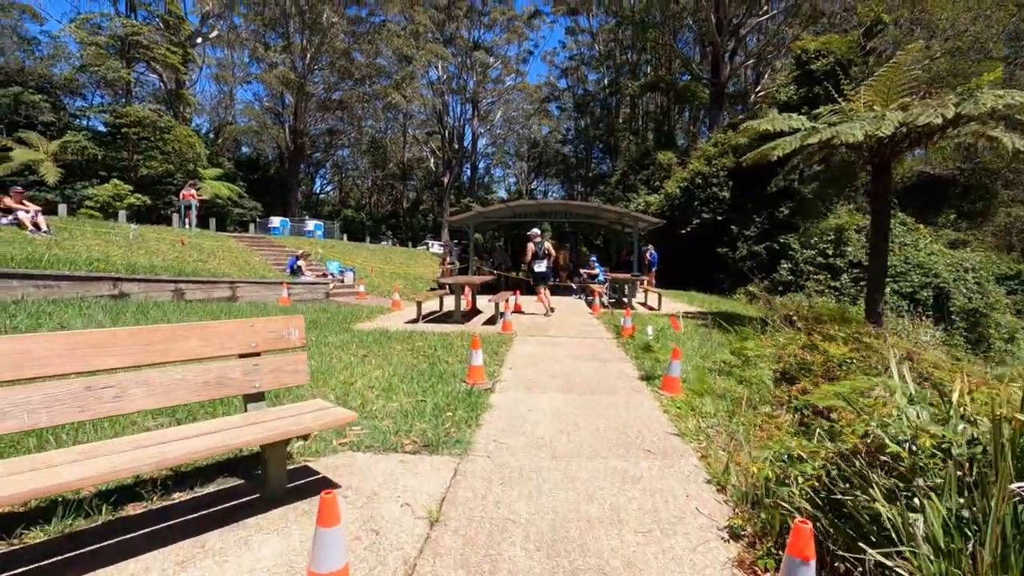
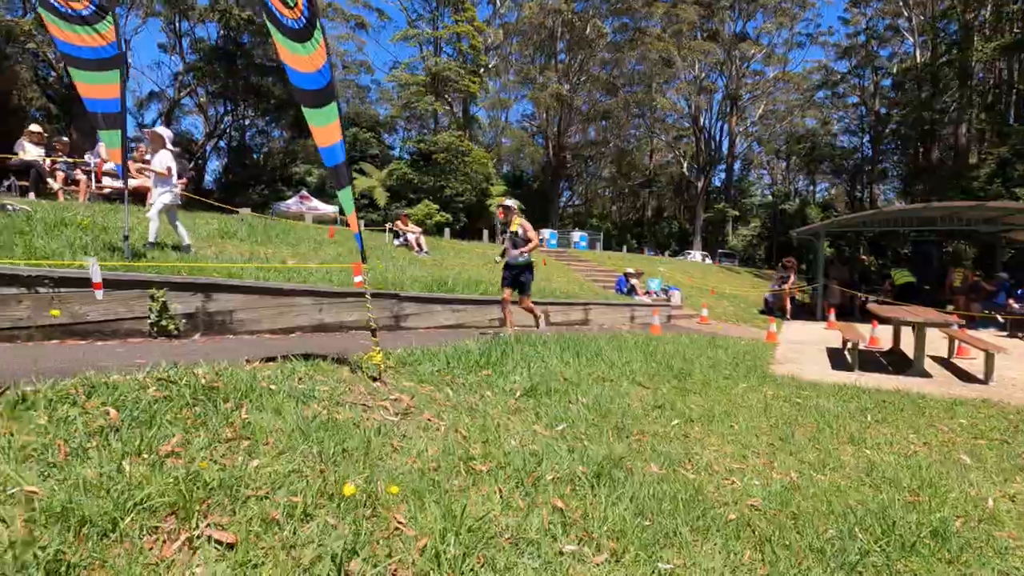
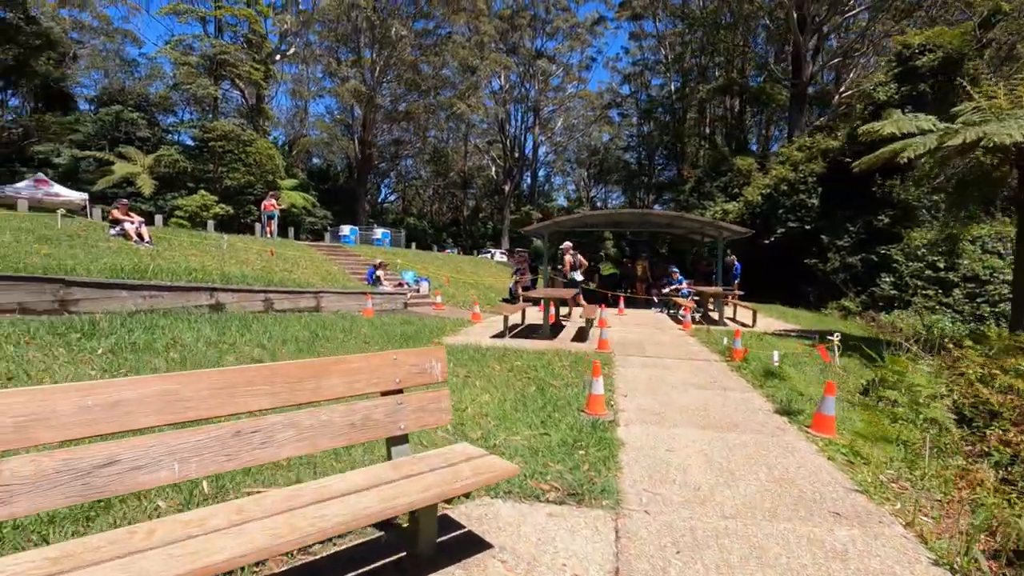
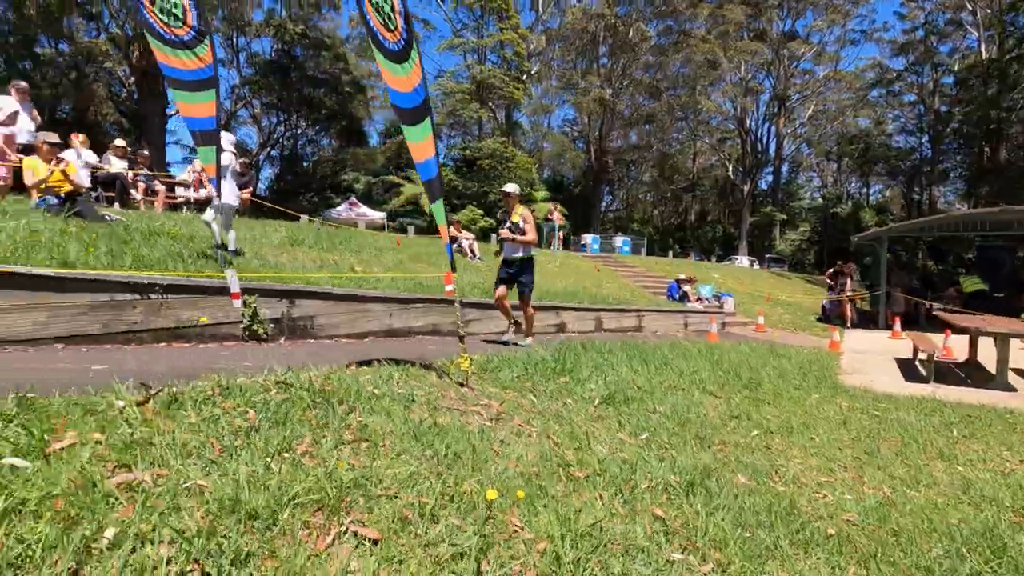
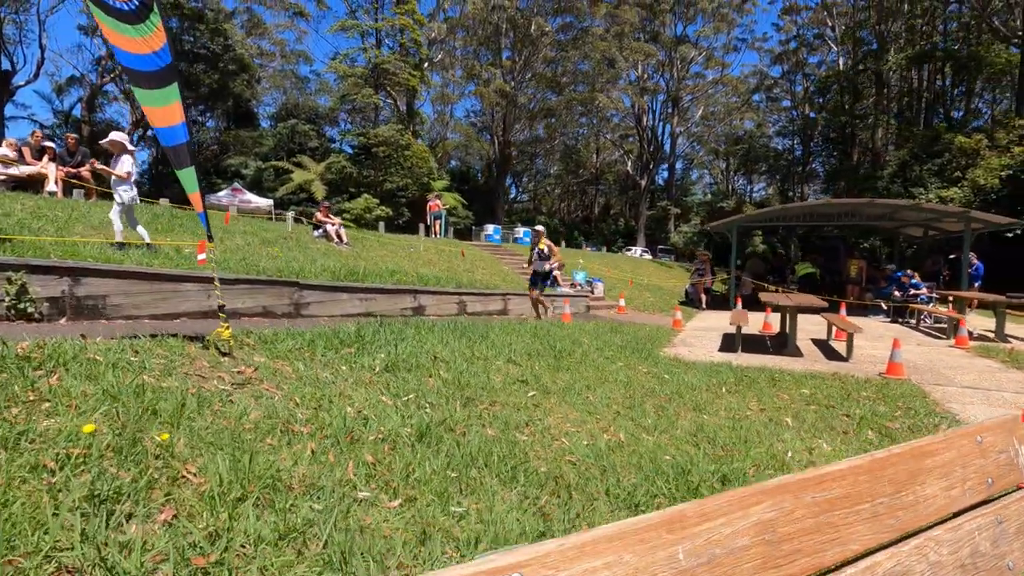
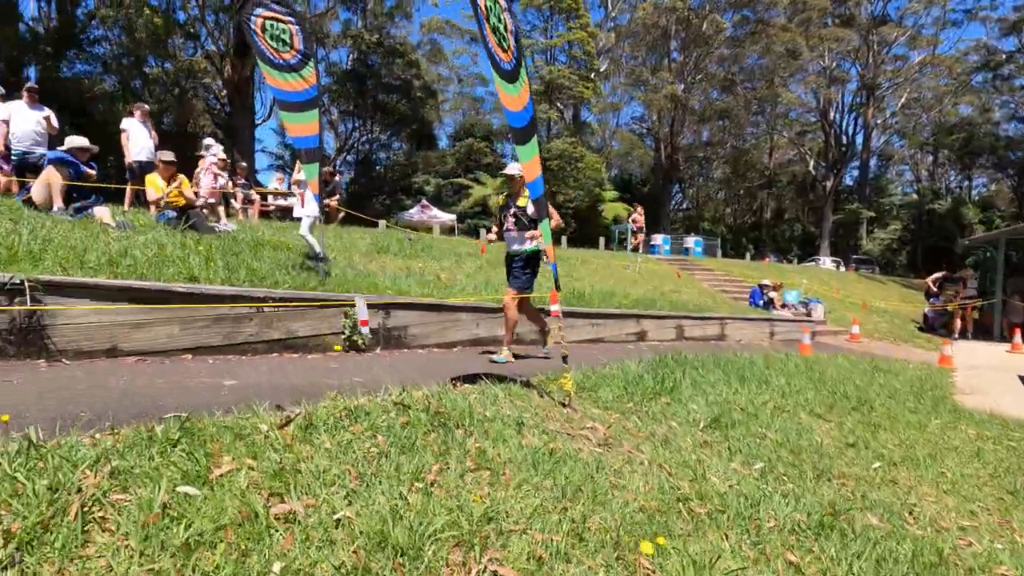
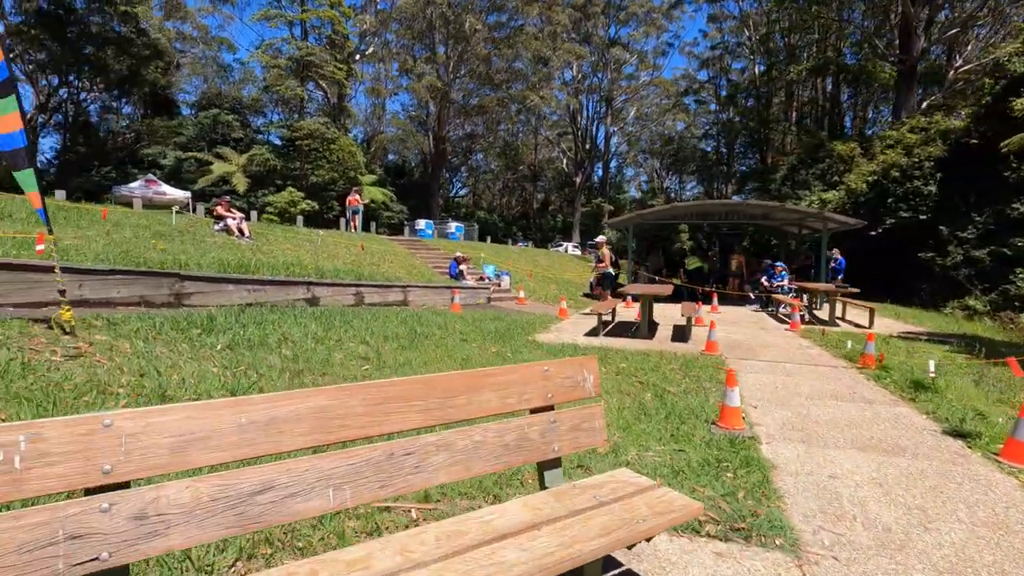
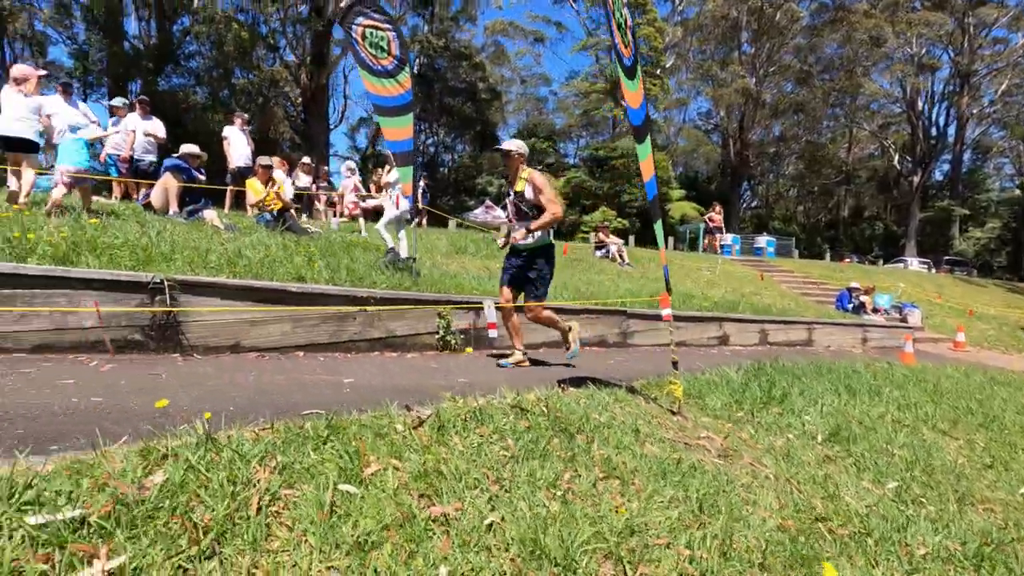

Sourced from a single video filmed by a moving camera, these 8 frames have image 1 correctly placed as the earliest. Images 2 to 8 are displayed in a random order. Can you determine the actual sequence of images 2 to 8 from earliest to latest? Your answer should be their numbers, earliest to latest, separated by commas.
3, 7, 5, 2, 4, 6, 8
